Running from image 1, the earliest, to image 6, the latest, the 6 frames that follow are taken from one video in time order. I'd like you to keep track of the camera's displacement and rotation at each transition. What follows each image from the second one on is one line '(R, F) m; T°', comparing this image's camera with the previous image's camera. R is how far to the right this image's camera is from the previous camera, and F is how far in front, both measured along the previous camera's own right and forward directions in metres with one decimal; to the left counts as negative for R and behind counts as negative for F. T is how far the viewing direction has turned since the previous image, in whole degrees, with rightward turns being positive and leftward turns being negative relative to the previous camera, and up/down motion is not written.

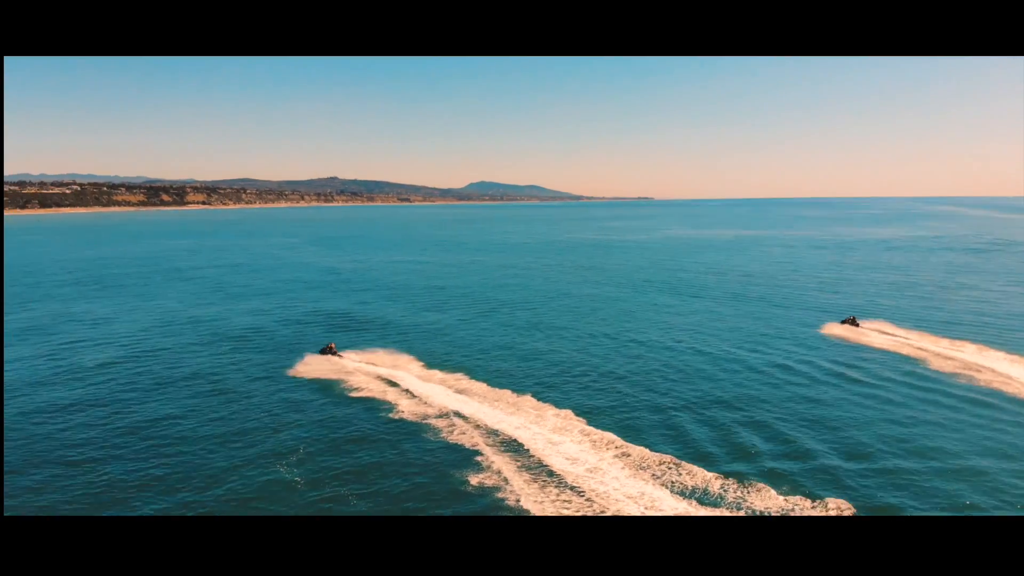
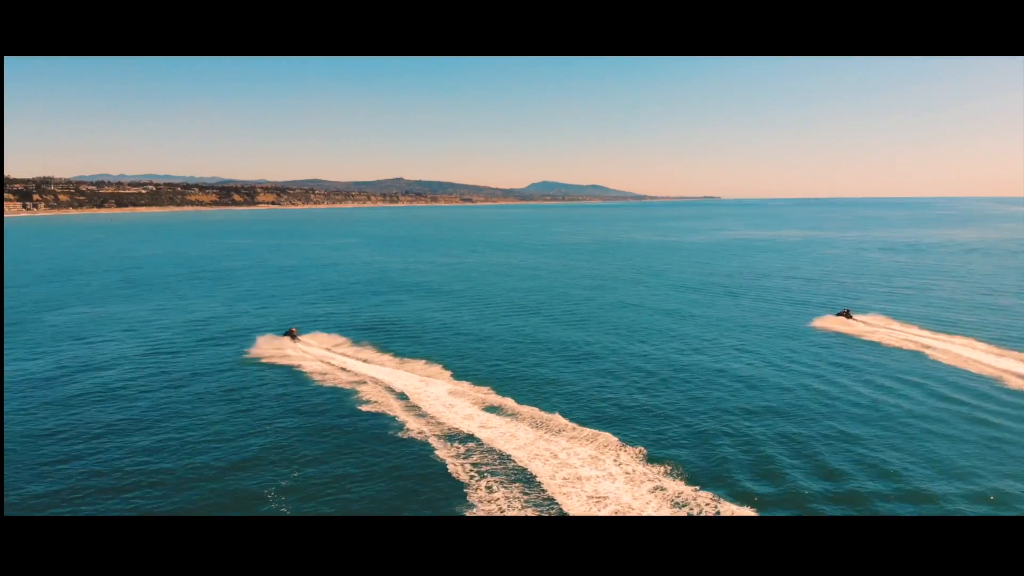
(+0.9, +1.1) m; -4°
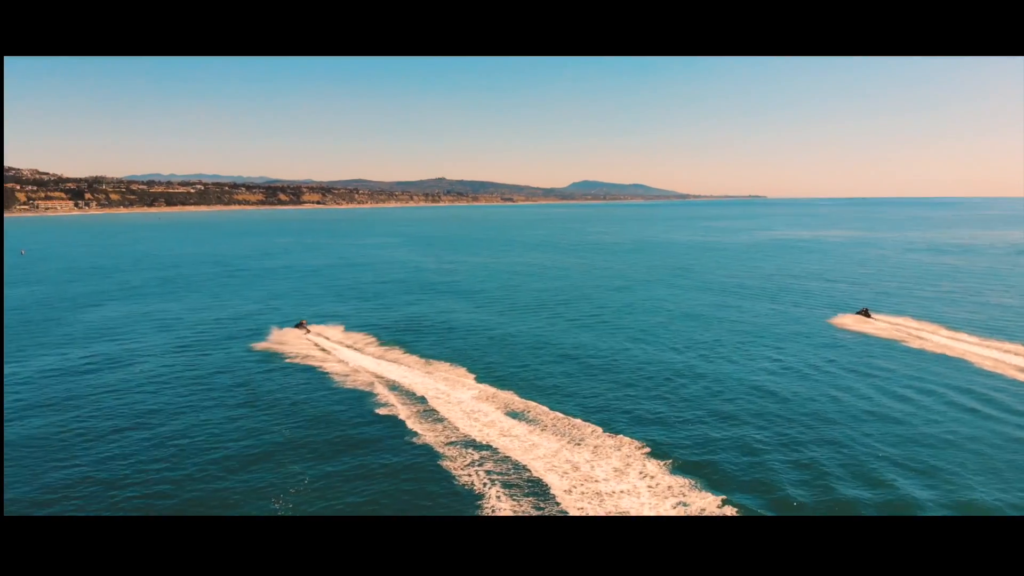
(+0.4, +0.8) m; -3°
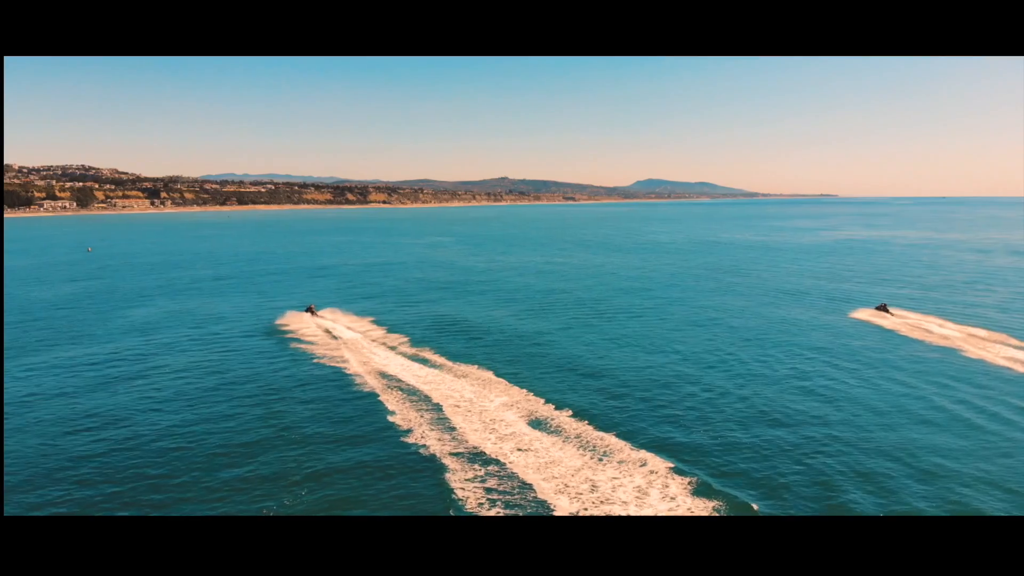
(+1.0, +1.1) m; -5°
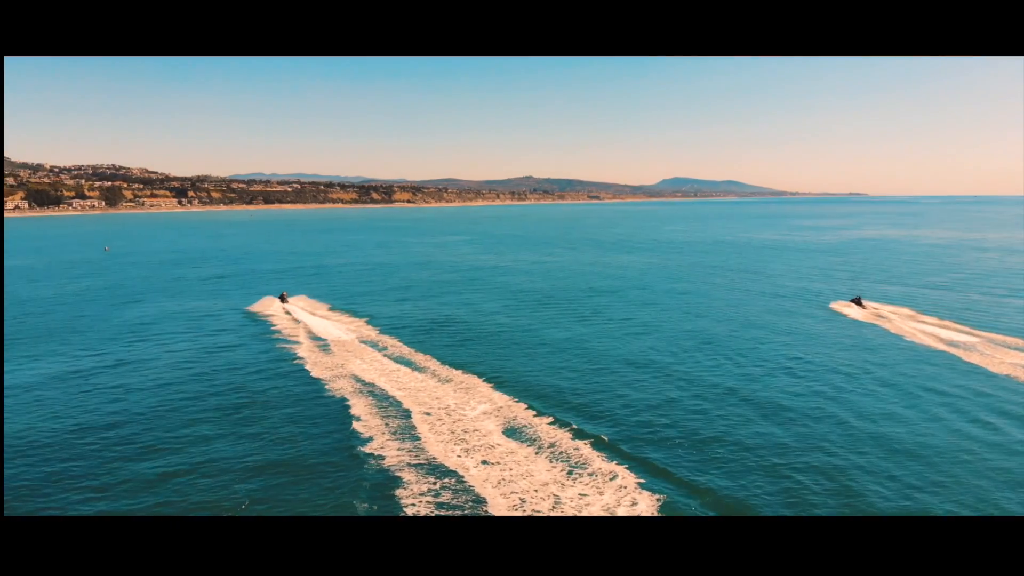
(+1.5, +0.5) m; -1°
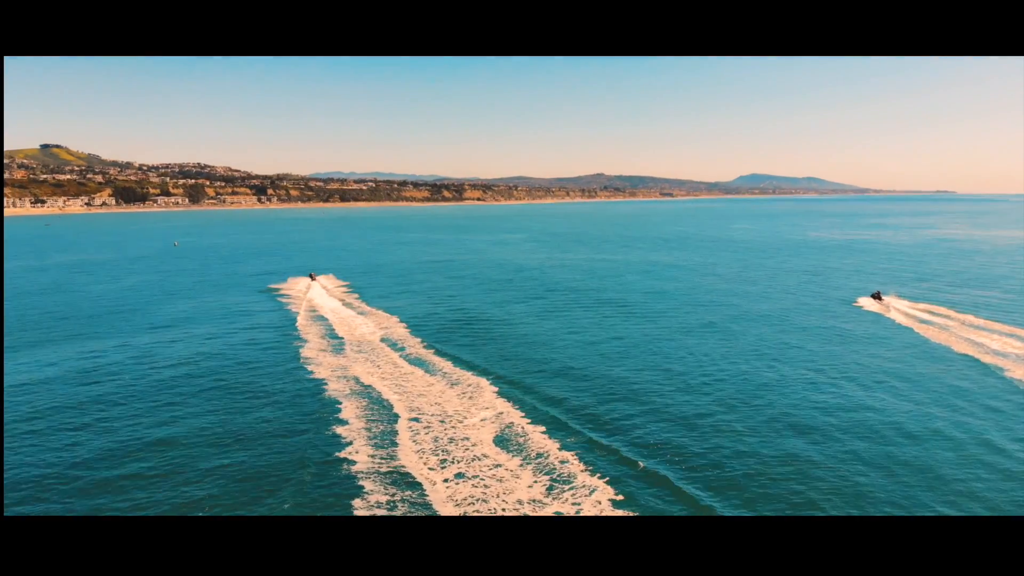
(+1.9, +0.8) m; -5°
